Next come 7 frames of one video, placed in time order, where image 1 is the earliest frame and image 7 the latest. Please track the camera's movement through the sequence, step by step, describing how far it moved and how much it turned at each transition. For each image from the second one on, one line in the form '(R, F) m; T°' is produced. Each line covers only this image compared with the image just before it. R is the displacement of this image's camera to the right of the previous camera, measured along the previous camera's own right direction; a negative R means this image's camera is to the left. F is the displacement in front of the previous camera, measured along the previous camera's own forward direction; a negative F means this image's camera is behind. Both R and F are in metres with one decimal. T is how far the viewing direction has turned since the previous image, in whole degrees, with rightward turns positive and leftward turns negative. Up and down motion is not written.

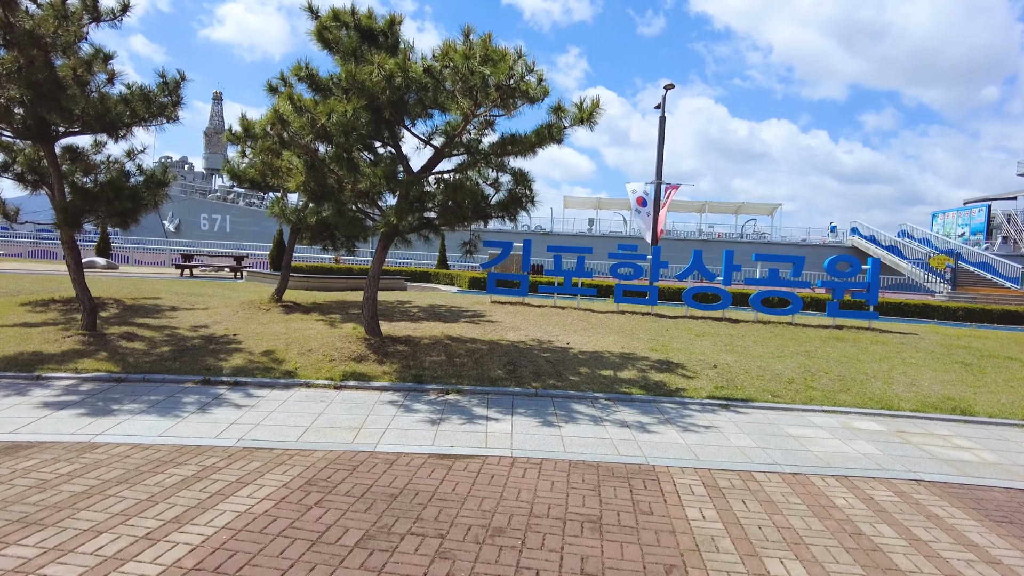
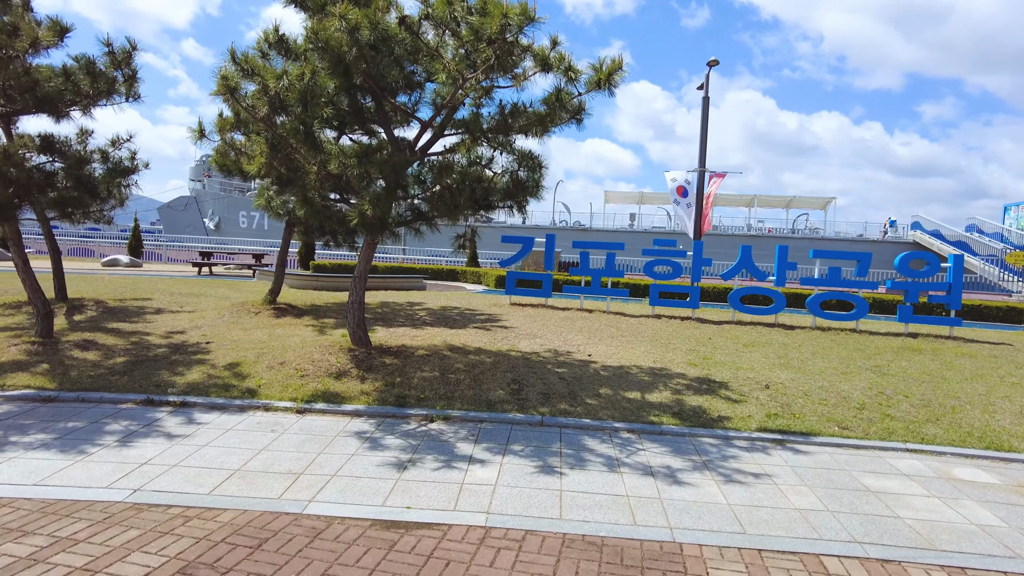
(+0.4, +1.6) m; -4°
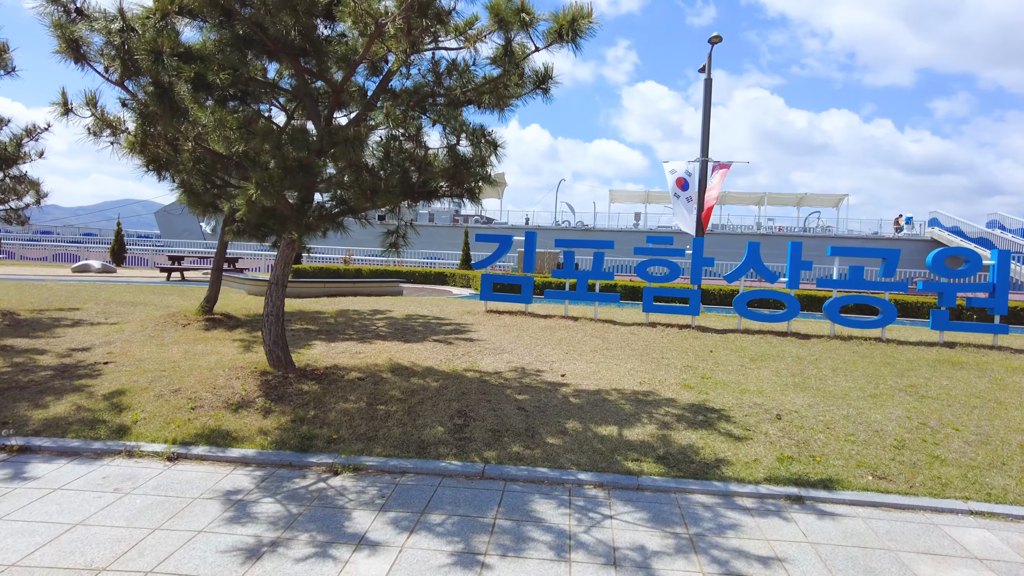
(+0.6, +1.6) m; -1°
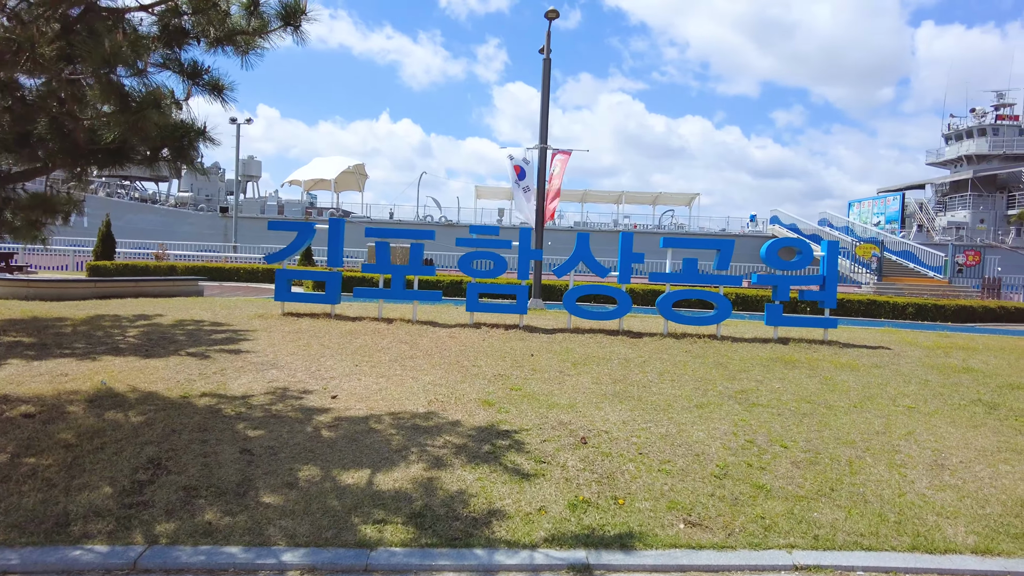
(+1.1, +1.4) m; +11°
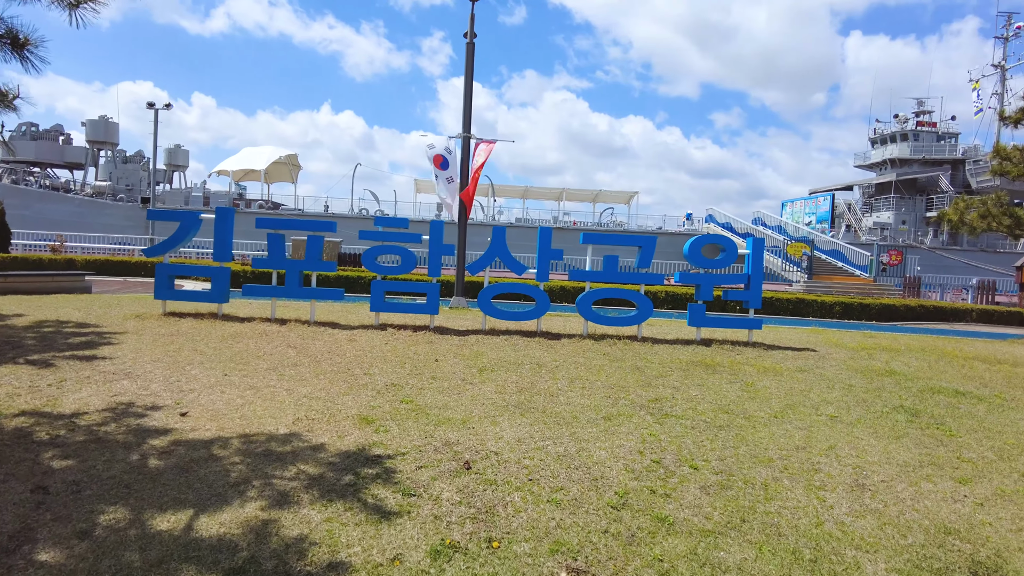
(+0.5, +0.7) m; +5°
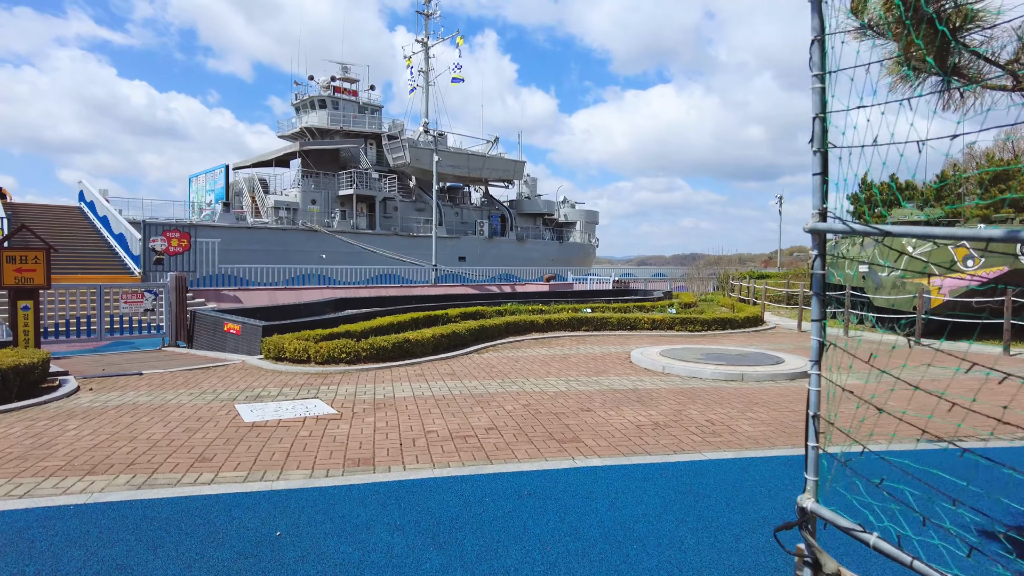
(+0.3, +0.3) m; +6°
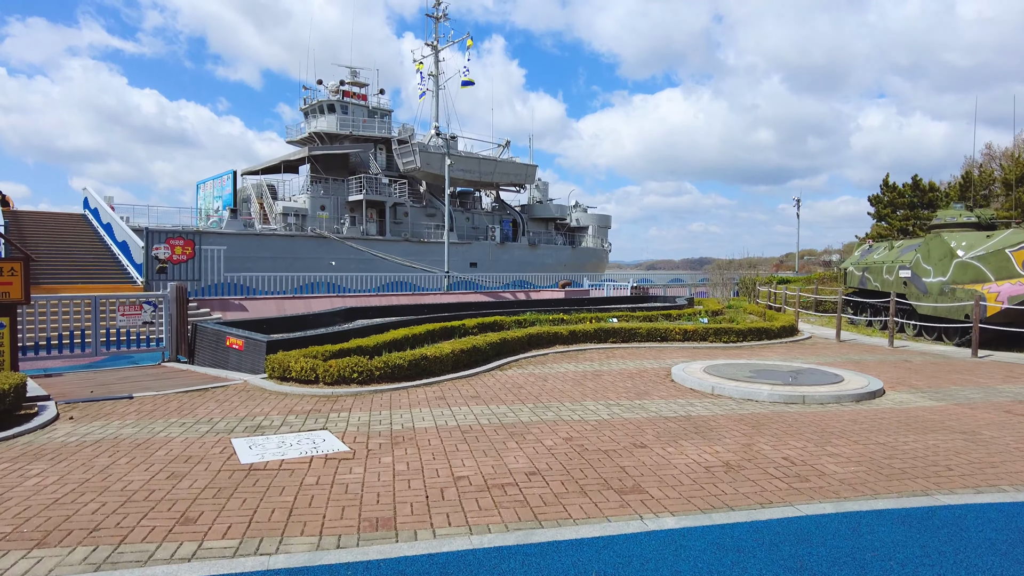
(-0.2, +0.8) m; -1°
